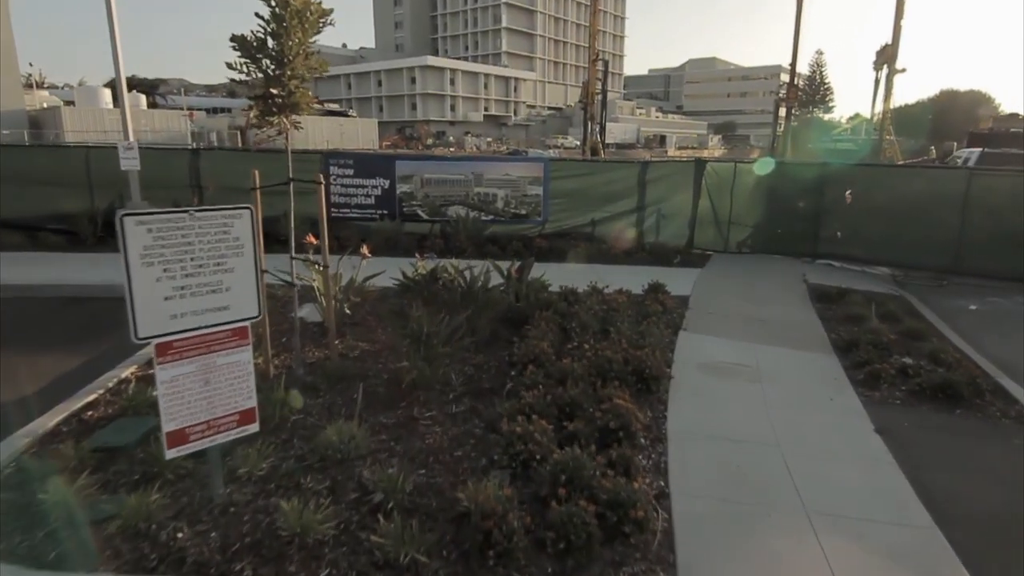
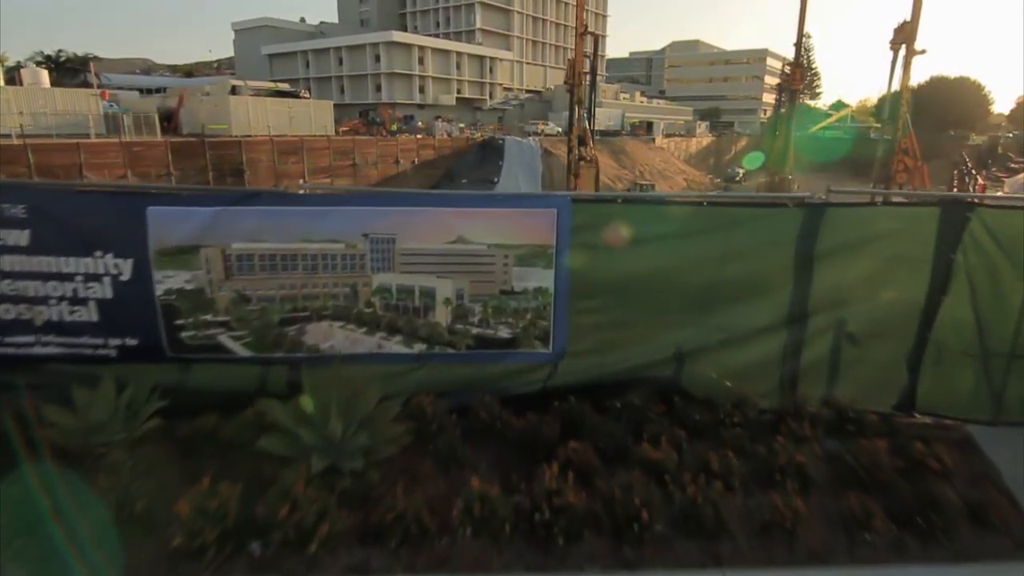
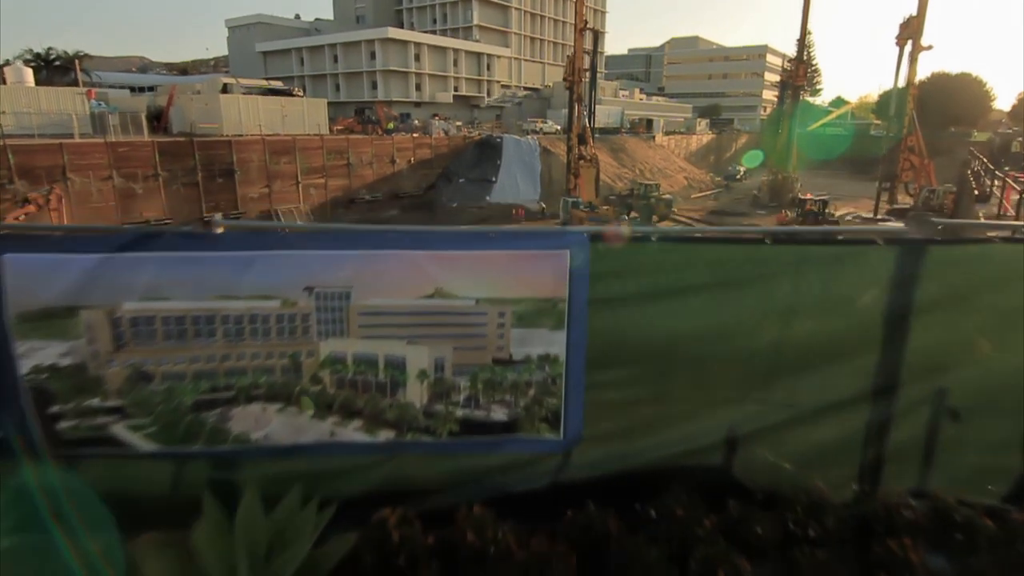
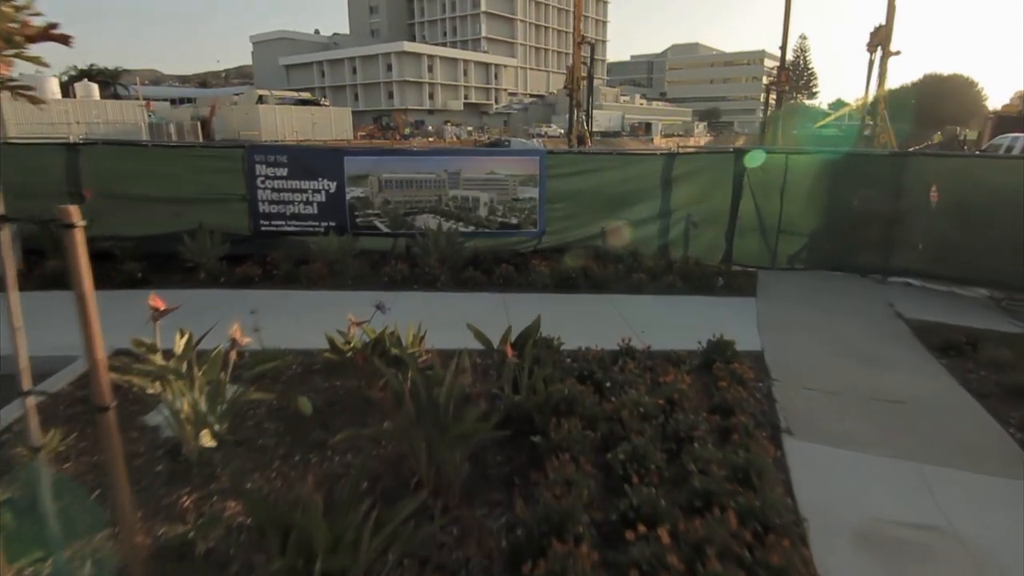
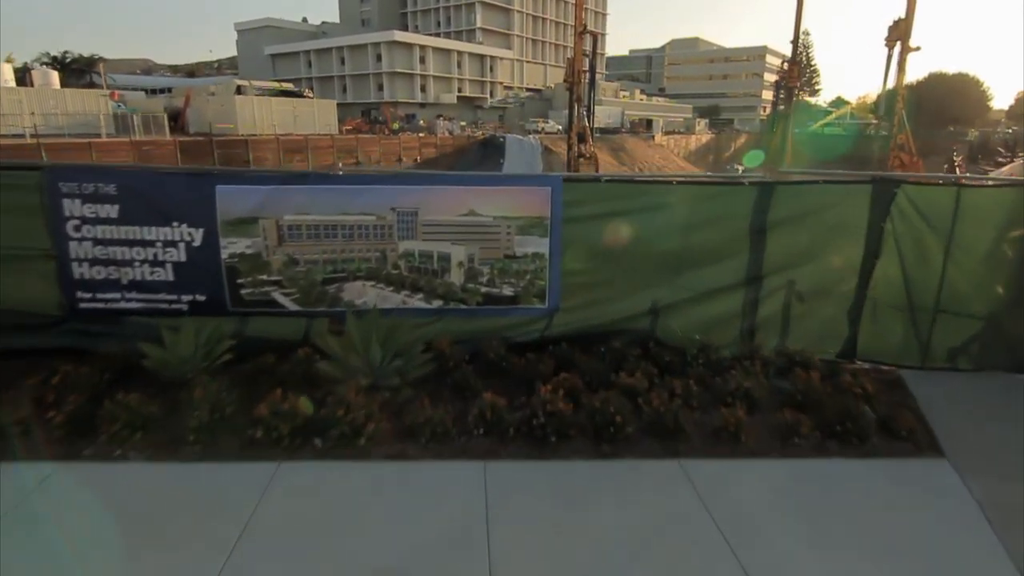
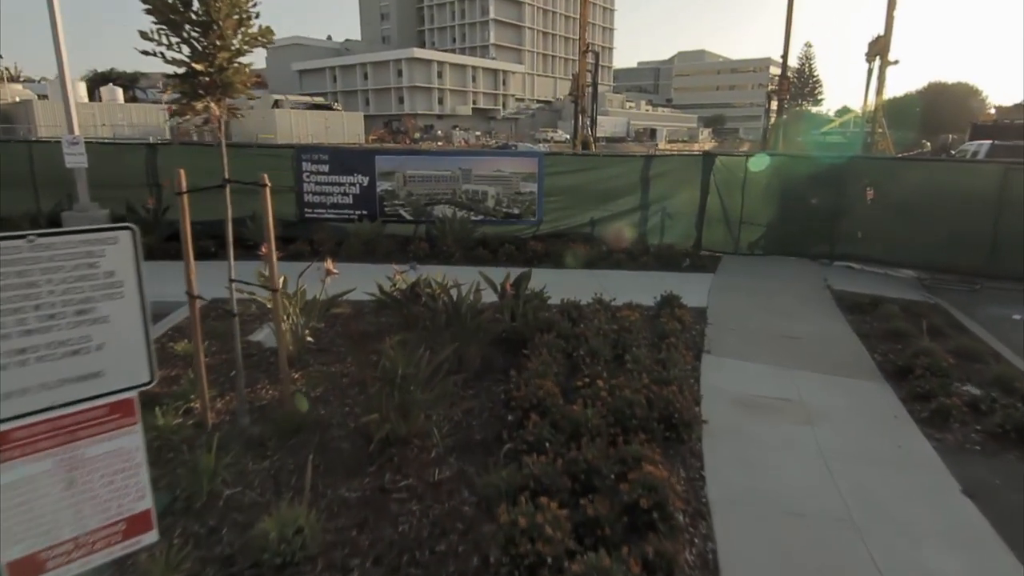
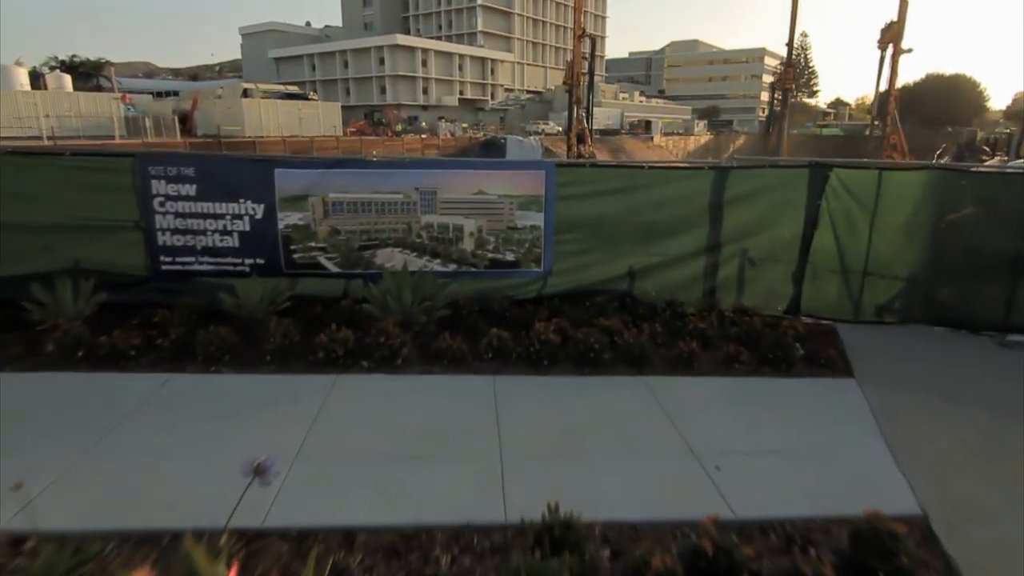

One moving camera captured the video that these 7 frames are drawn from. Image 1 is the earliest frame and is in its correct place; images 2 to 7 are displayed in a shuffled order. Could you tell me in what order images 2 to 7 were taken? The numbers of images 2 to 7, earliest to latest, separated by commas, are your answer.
6, 4, 7, 5, 2, 3
